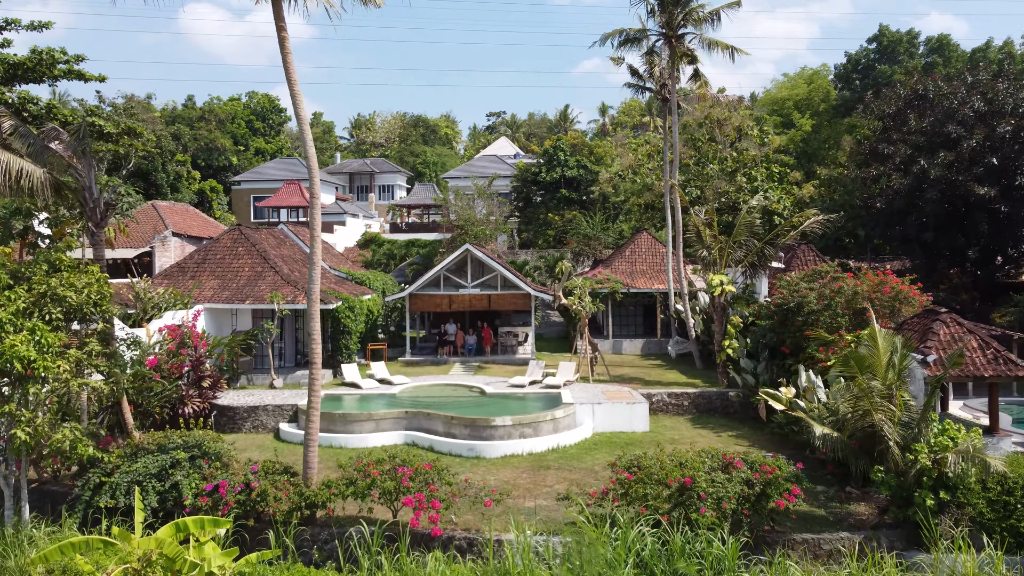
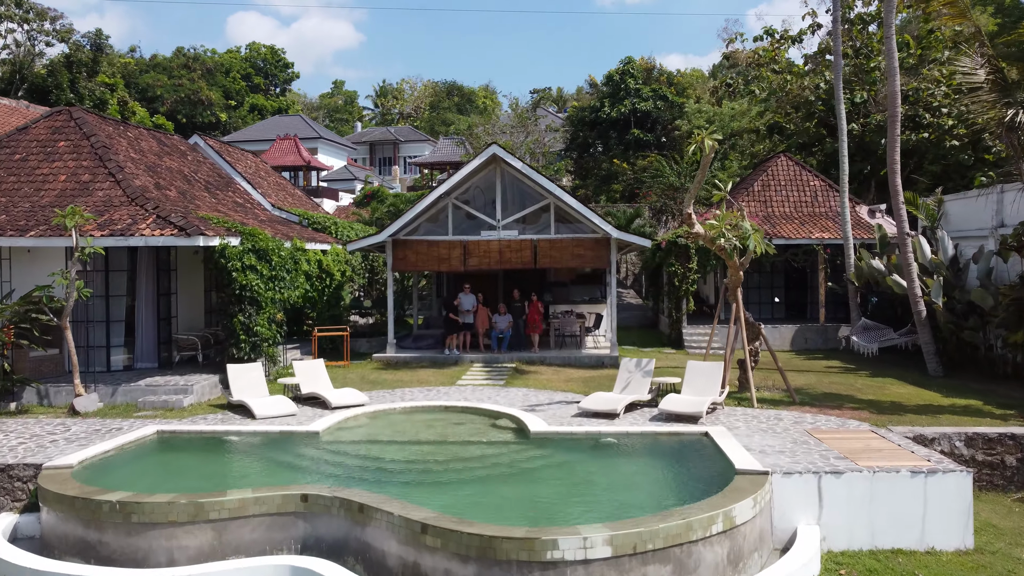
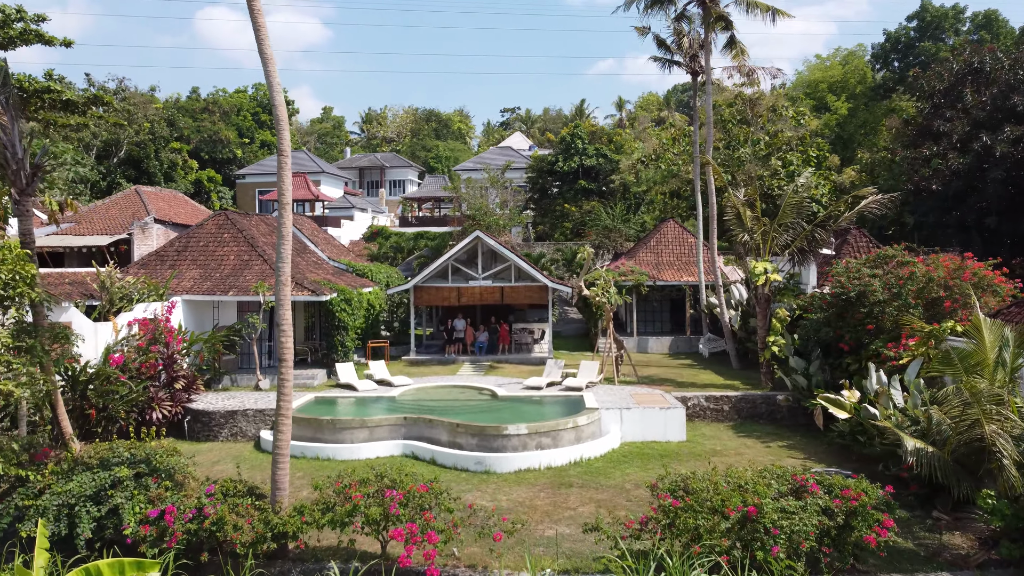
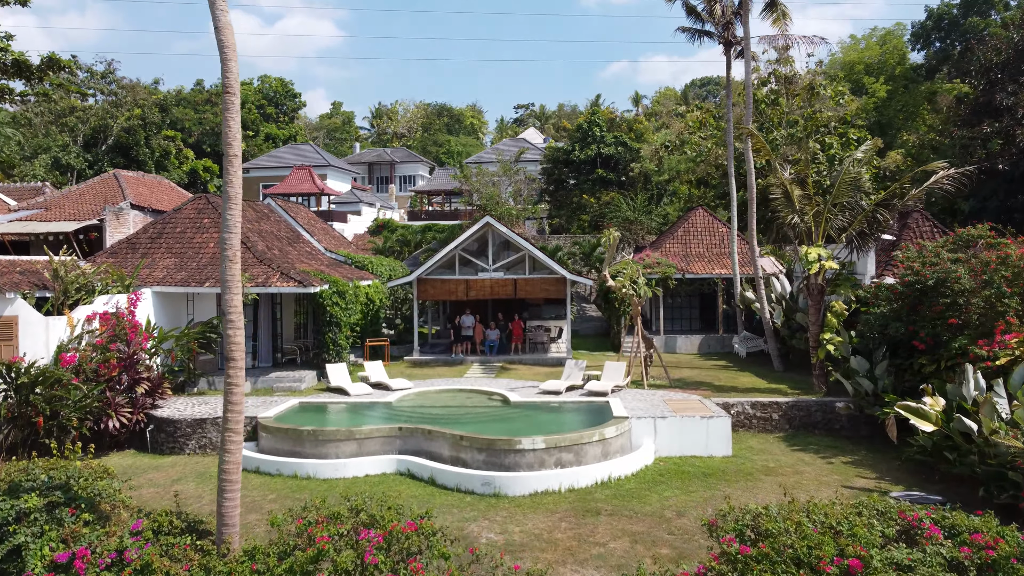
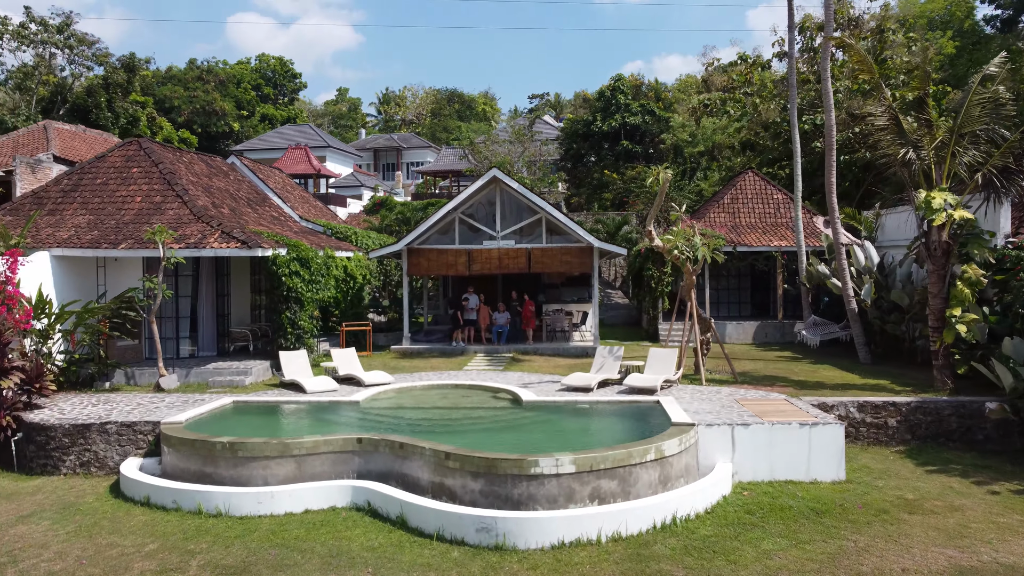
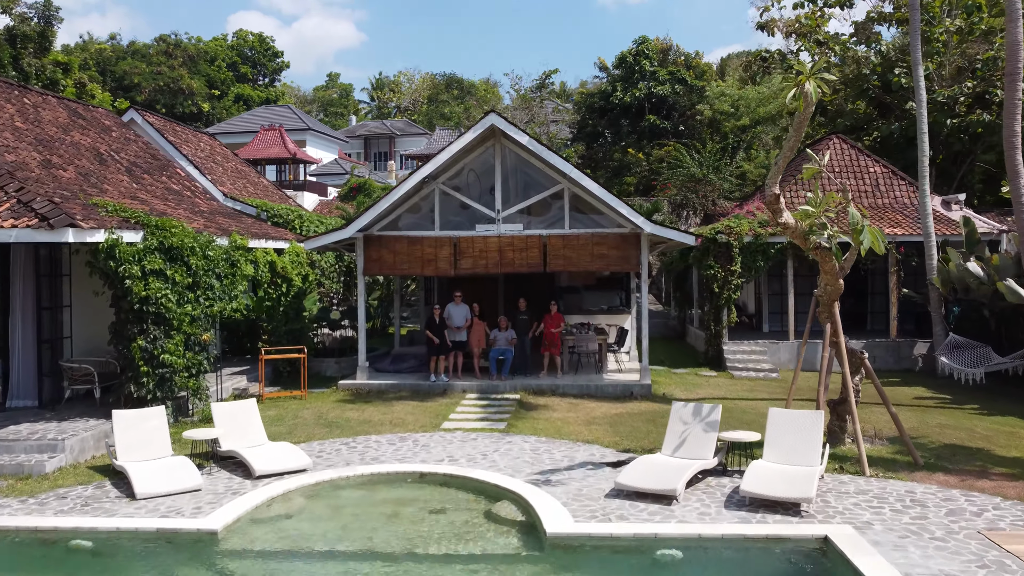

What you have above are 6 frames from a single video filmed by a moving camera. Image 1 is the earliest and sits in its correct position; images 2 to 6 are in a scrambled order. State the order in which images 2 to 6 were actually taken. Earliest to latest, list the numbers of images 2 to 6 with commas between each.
3, 4, 5, 2, 6
